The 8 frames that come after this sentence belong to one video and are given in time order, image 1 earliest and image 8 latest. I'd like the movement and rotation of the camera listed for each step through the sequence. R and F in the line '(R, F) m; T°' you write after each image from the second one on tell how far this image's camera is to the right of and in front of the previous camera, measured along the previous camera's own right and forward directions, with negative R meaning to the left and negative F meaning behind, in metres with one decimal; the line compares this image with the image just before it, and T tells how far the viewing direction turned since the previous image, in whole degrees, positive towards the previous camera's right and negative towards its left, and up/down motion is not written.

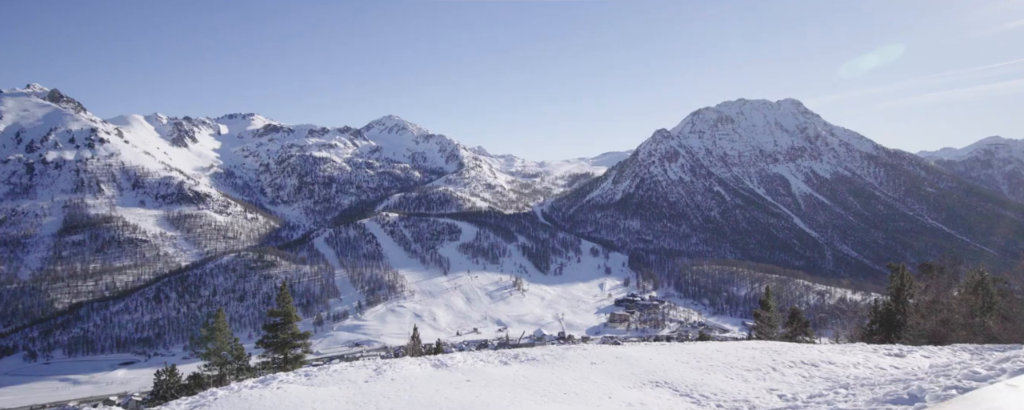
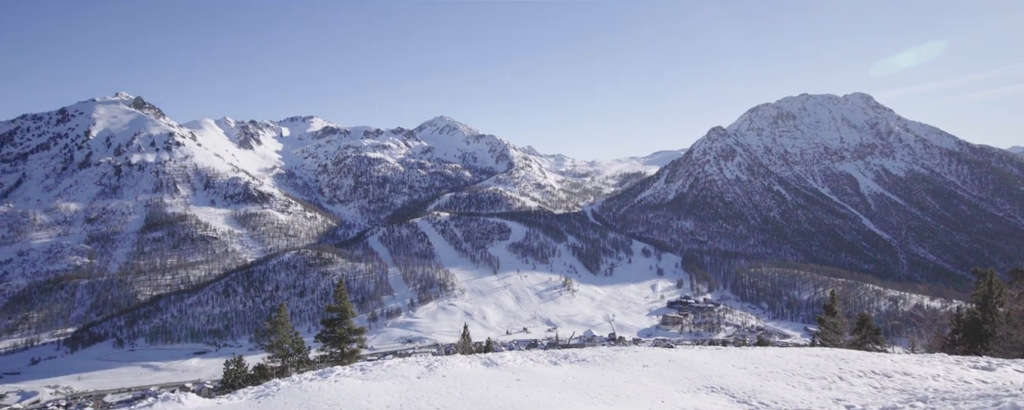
(0.0, +0.4) m; -4°
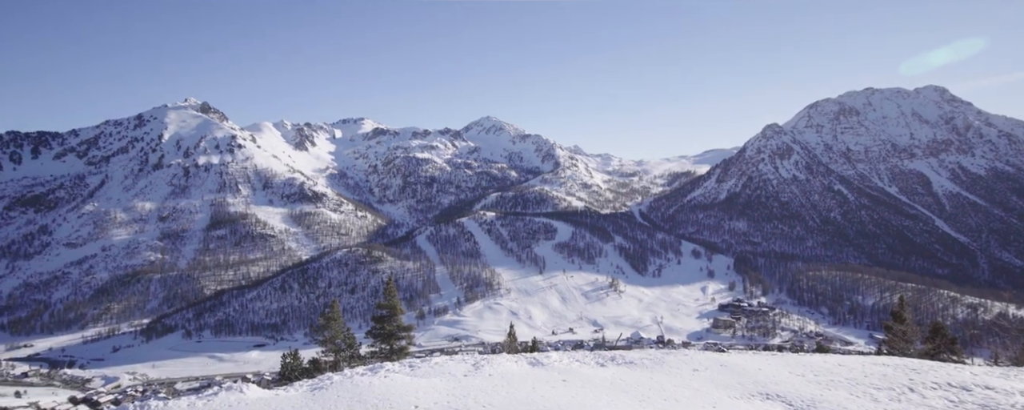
(-0.1, +0.4) m; -4°
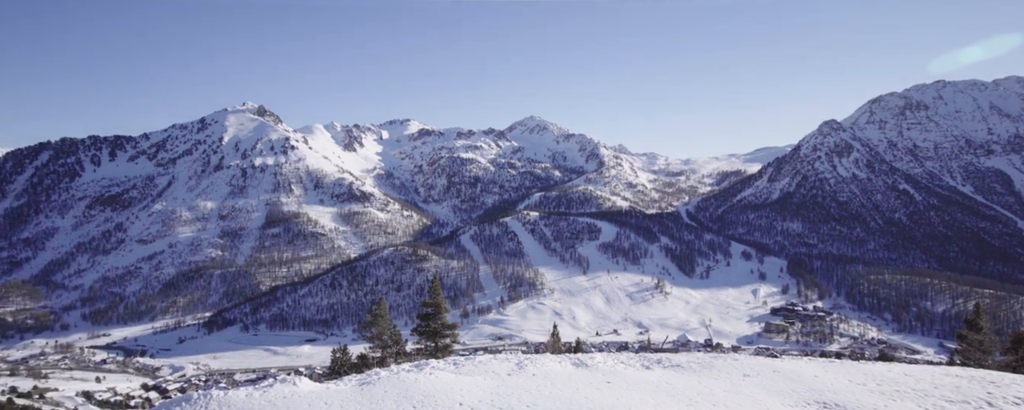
(-0.1, +0.5) m; -3°
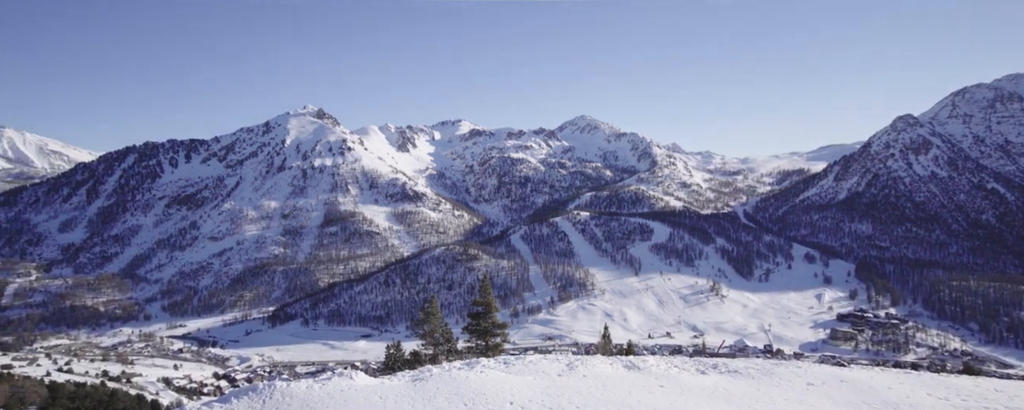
(-0.1, +0.7) m; -4°
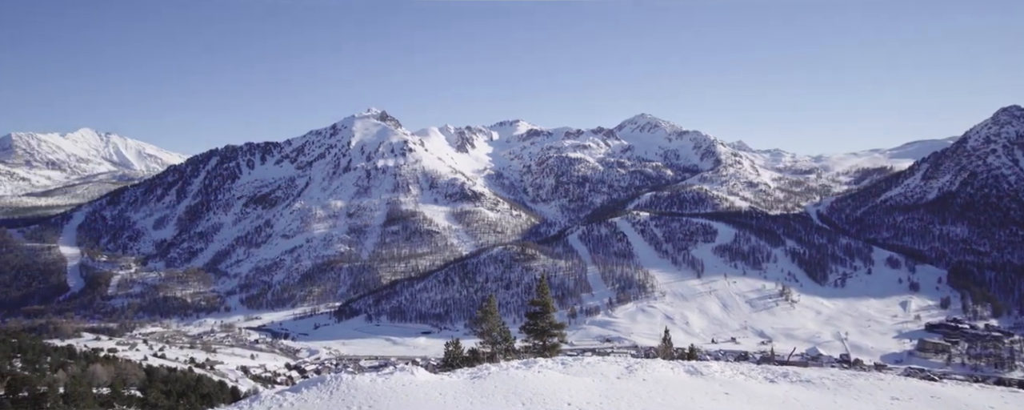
(-0.1, +1.2) m; -4°
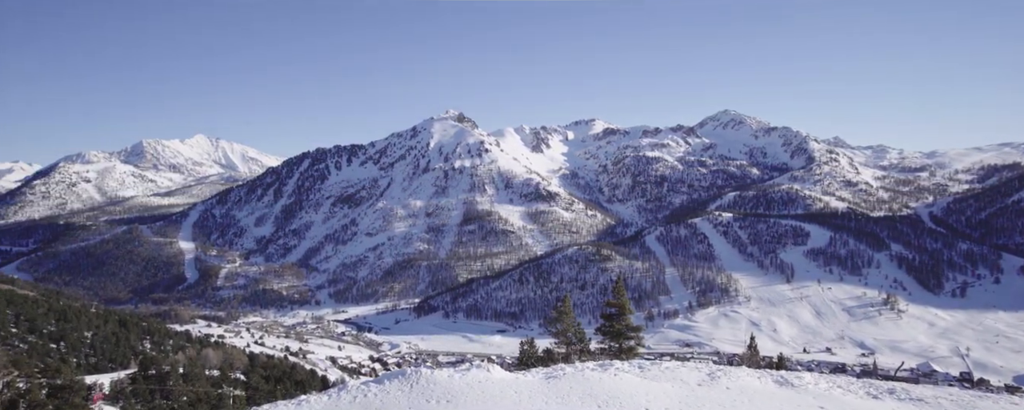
(-0.3, +2.1) m; -6°
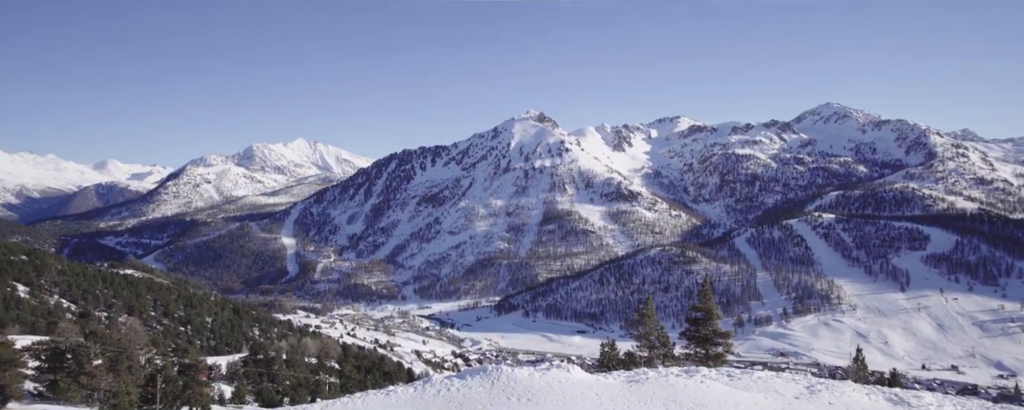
(-0.4, +3.4) m; -6°
